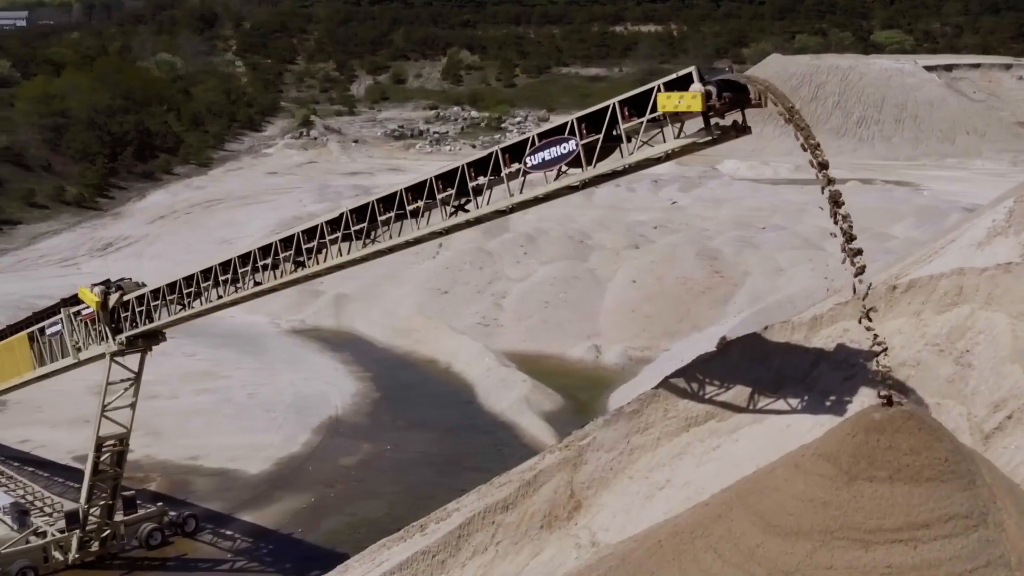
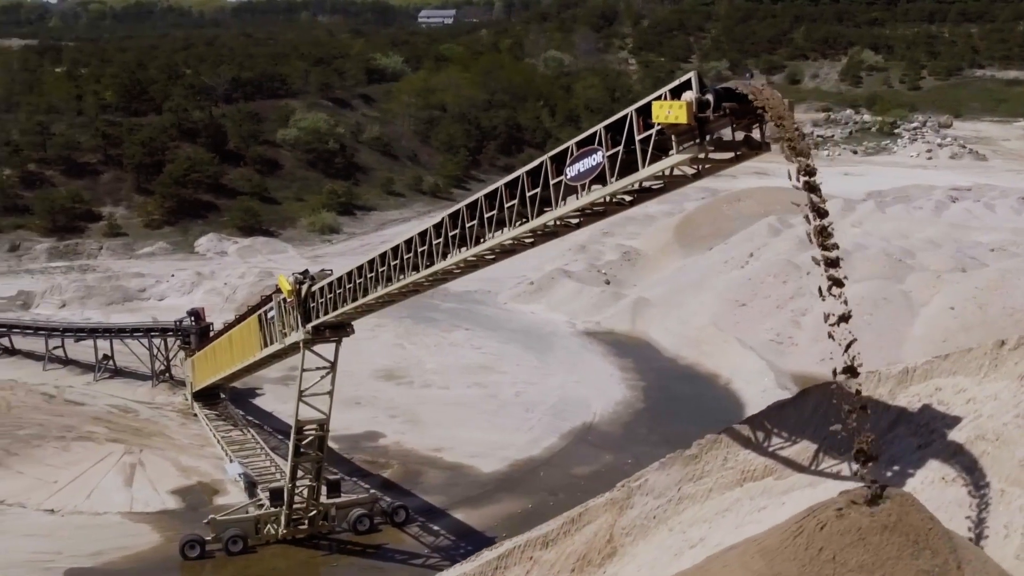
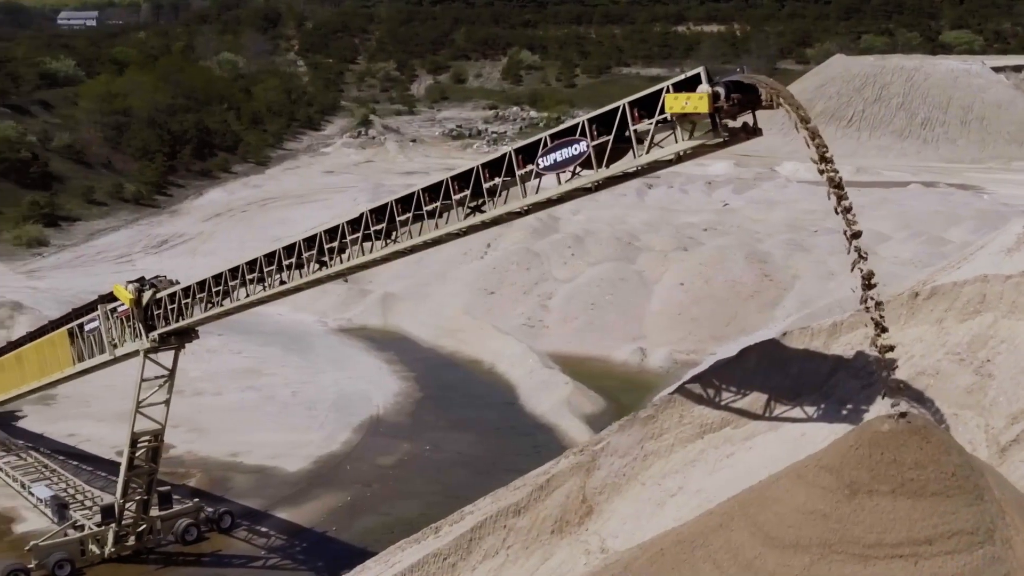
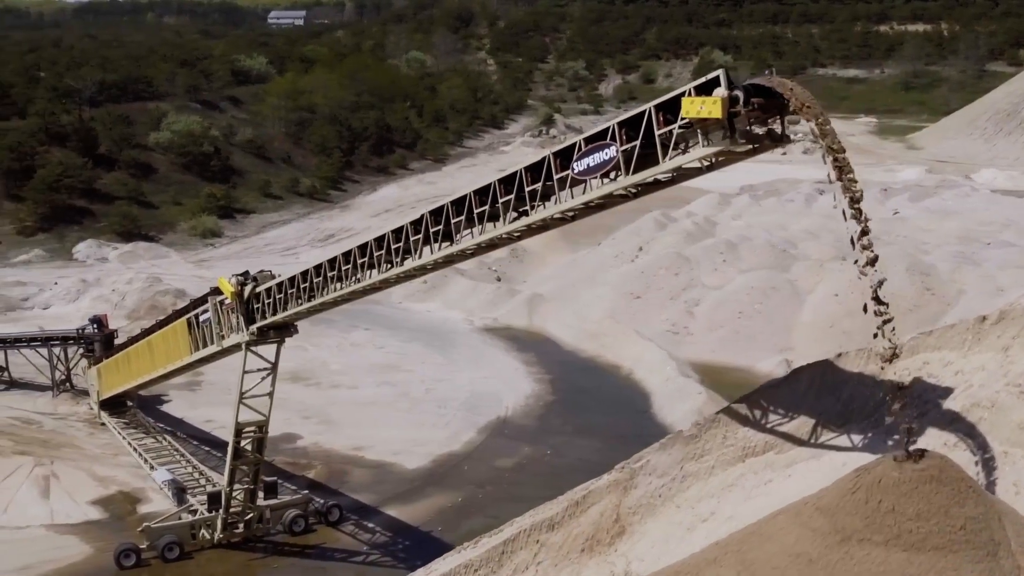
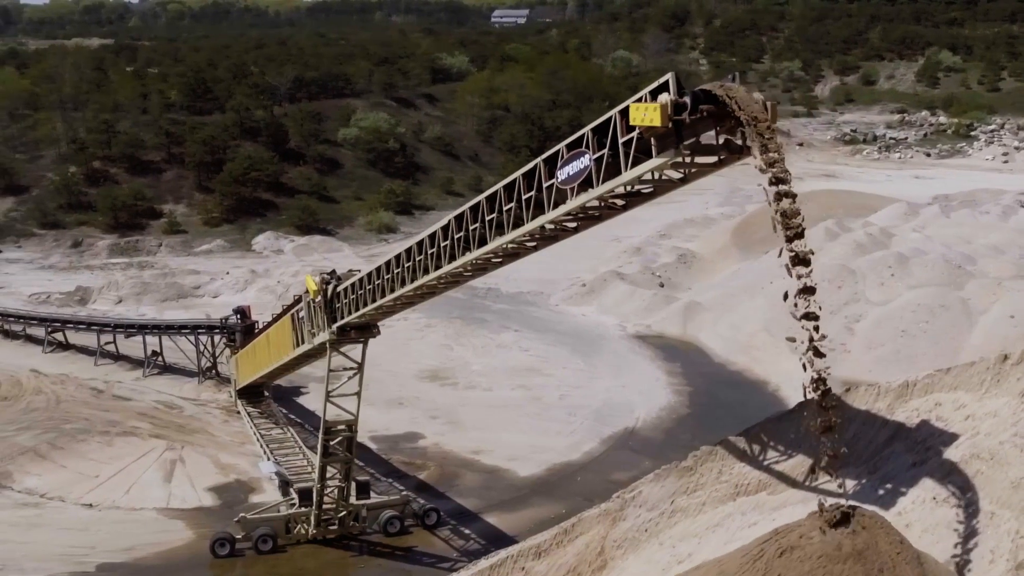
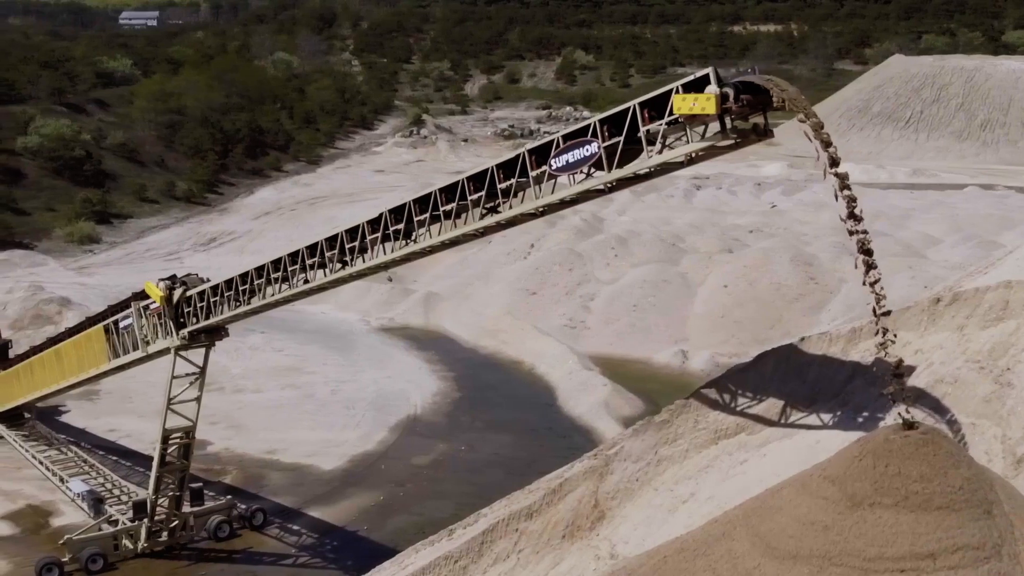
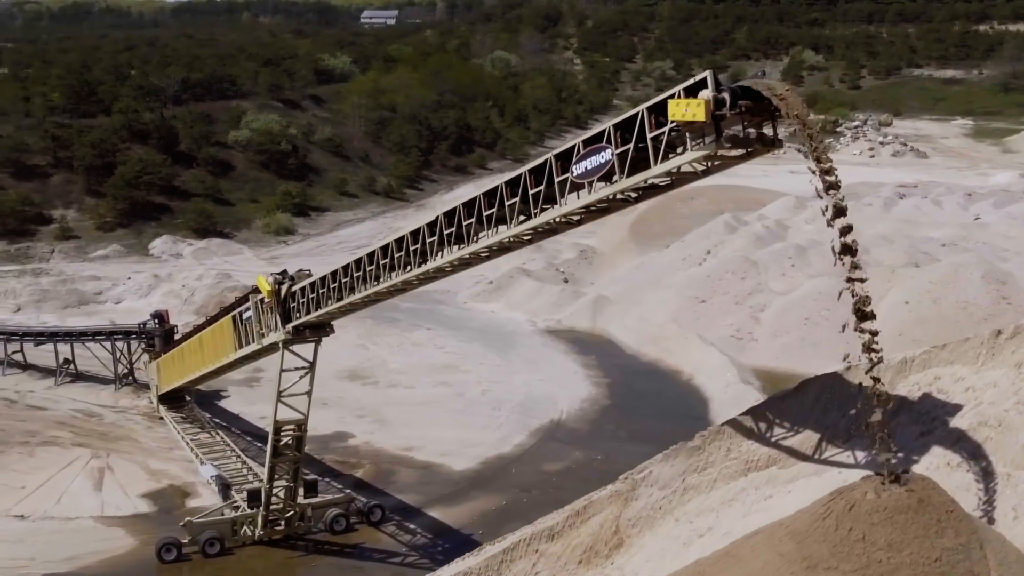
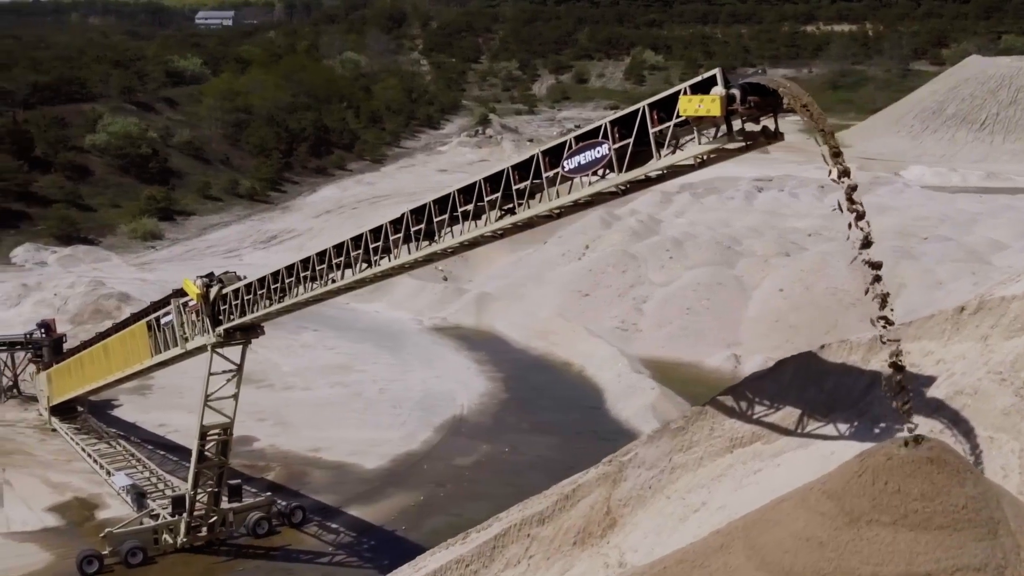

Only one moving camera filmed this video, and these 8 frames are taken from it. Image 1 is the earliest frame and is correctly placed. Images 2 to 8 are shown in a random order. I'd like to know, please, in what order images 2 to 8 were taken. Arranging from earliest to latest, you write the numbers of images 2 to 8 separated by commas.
3, 6, 8, 4, 7, 2, 5
